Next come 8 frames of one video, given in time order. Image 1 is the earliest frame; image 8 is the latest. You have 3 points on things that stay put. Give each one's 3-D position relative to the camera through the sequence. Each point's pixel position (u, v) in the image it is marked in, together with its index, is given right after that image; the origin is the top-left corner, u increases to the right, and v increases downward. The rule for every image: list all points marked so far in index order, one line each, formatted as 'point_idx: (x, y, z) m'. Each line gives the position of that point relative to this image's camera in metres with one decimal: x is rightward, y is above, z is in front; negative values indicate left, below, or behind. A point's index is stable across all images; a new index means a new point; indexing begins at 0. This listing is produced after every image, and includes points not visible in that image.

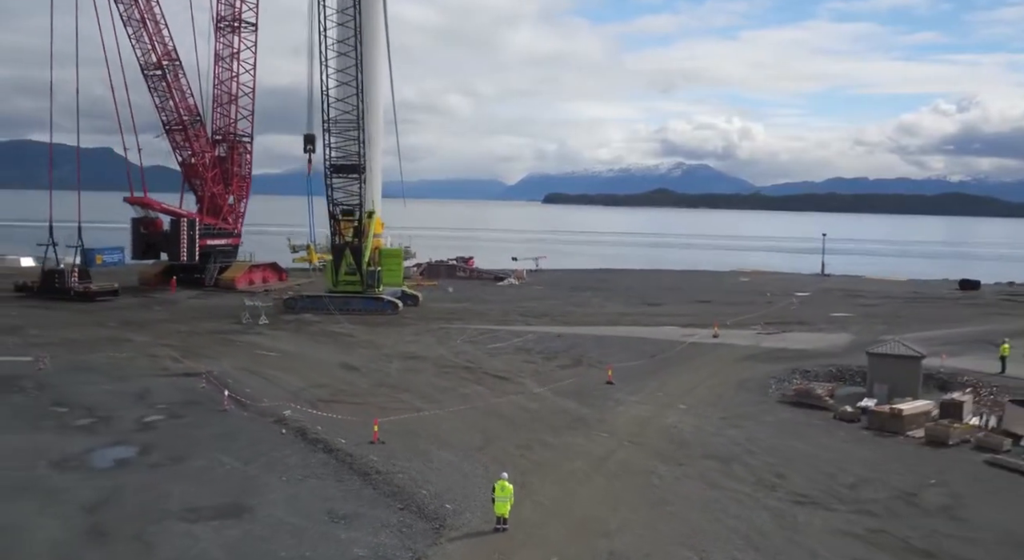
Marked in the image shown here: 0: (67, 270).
0: (-7.8, +0.2, +15.7) m
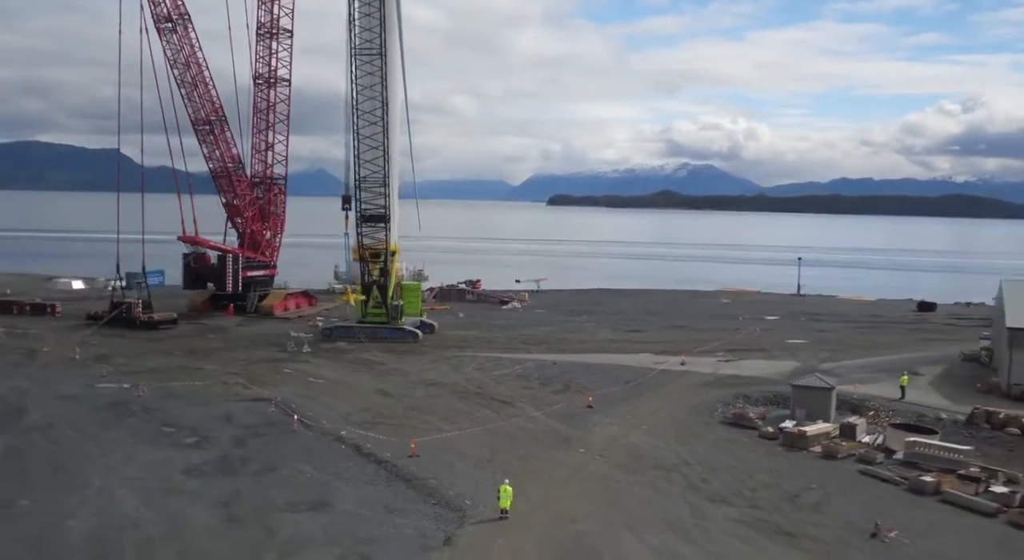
0: (-7.7, -0.5, +18.2) m
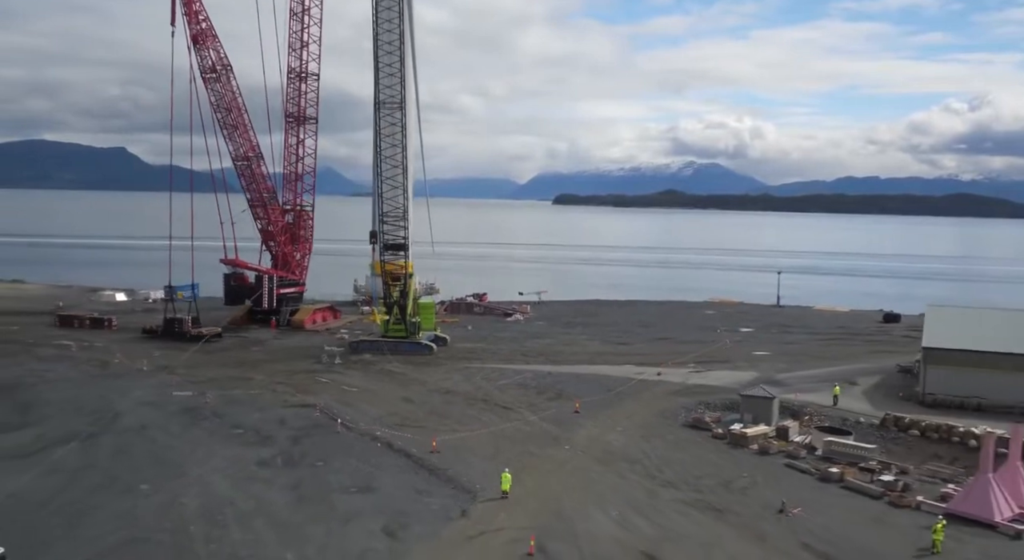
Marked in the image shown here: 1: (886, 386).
0: (-7.7, -0.9, +20.9) m
1: (+6.8, -1.9, +16.2) m
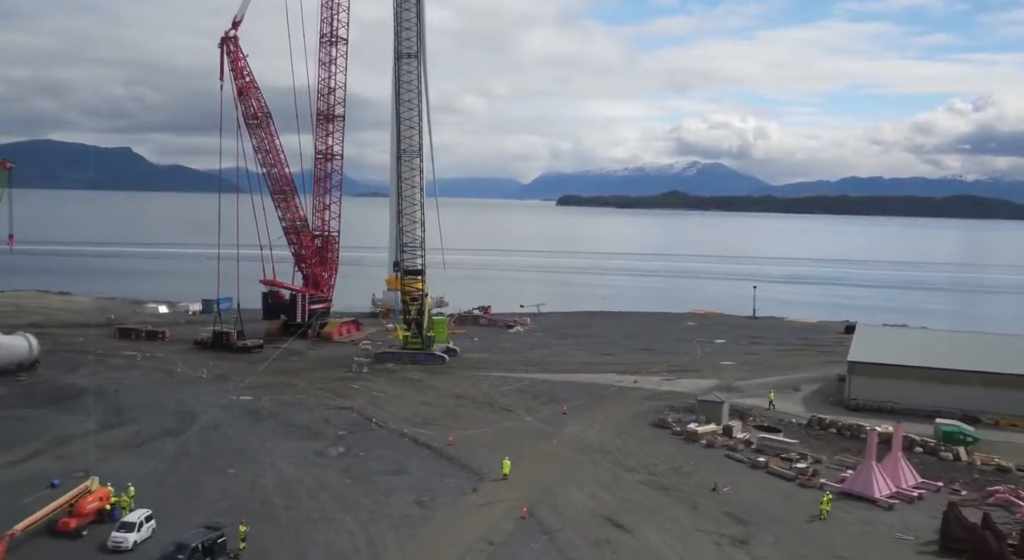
0: (-7.6, -1.4, +24.3) m
1: (+6.8, -2.4, +19.5) m
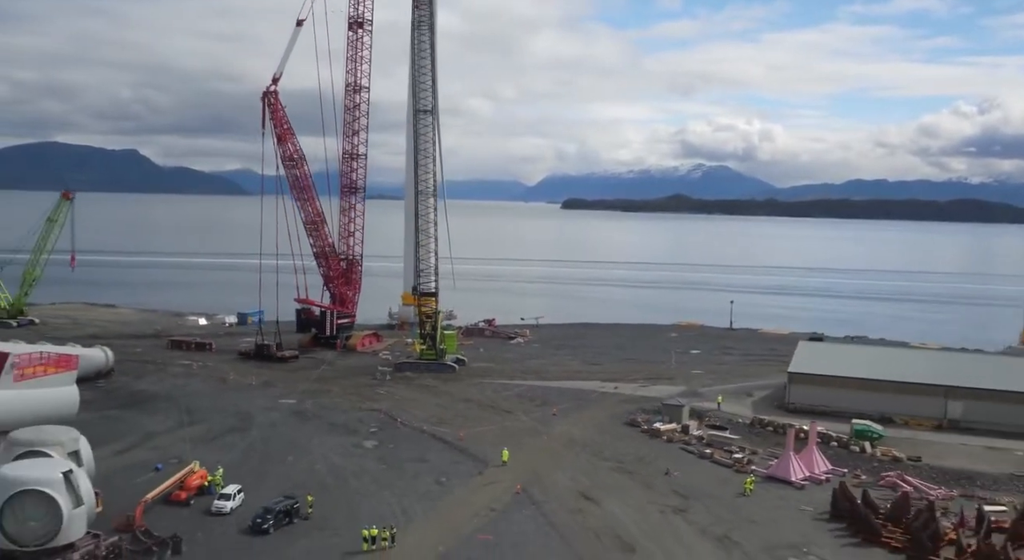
0: (-7.6, -2.0, +28.3) m
1: (+6.8, -3.1, +23.4) m
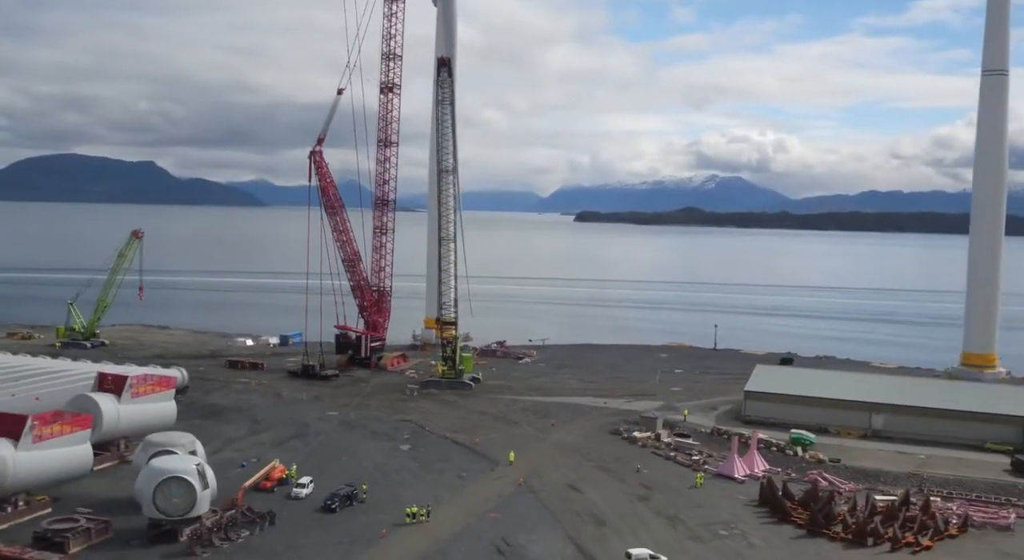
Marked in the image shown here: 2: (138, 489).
0: (-7.3, -3.2, +33.4) m
1: (+7.0, -4.1, +28.3) m
2: (-7.3, -4.1, +17.5) m
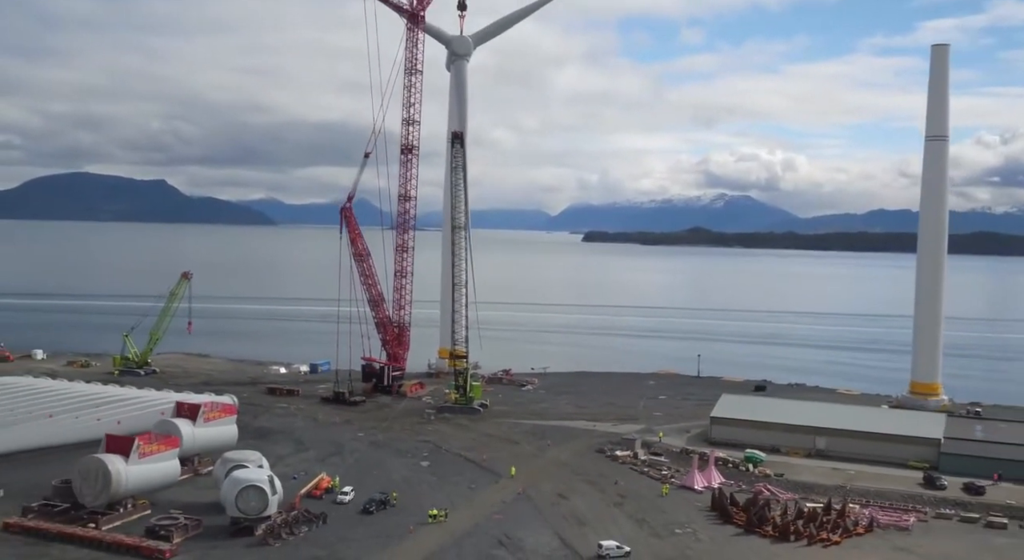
0: (-7.2, -4.8, +38.5) m
1: (+7.1, -5.7, +33.3) m
2: (-7.3, -5.4, +22.6) m
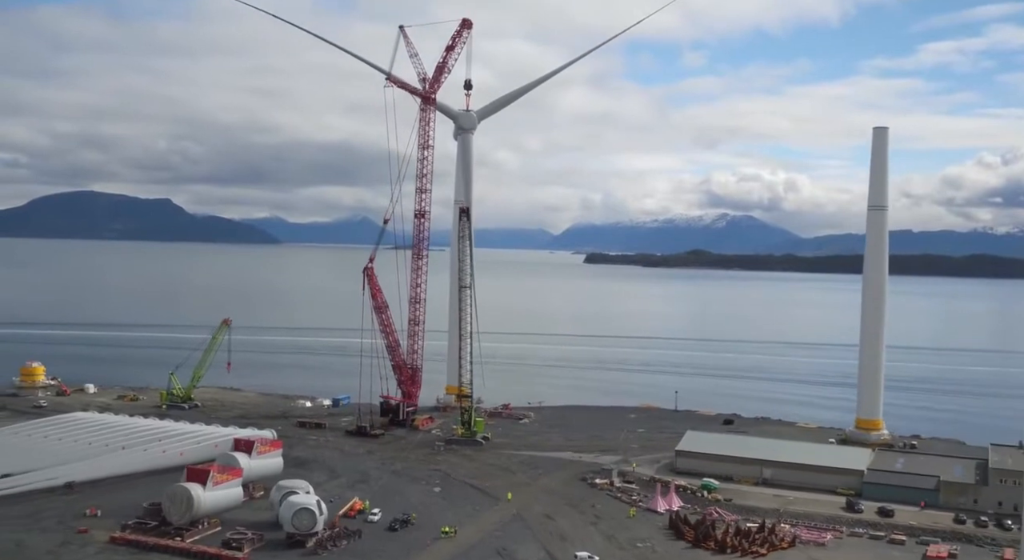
0: (-7.3, -7.3, +44.8) m
1: (+7.0, -8.1, +39.4) m
2: (-7.5, -7.6, +28.8) m
